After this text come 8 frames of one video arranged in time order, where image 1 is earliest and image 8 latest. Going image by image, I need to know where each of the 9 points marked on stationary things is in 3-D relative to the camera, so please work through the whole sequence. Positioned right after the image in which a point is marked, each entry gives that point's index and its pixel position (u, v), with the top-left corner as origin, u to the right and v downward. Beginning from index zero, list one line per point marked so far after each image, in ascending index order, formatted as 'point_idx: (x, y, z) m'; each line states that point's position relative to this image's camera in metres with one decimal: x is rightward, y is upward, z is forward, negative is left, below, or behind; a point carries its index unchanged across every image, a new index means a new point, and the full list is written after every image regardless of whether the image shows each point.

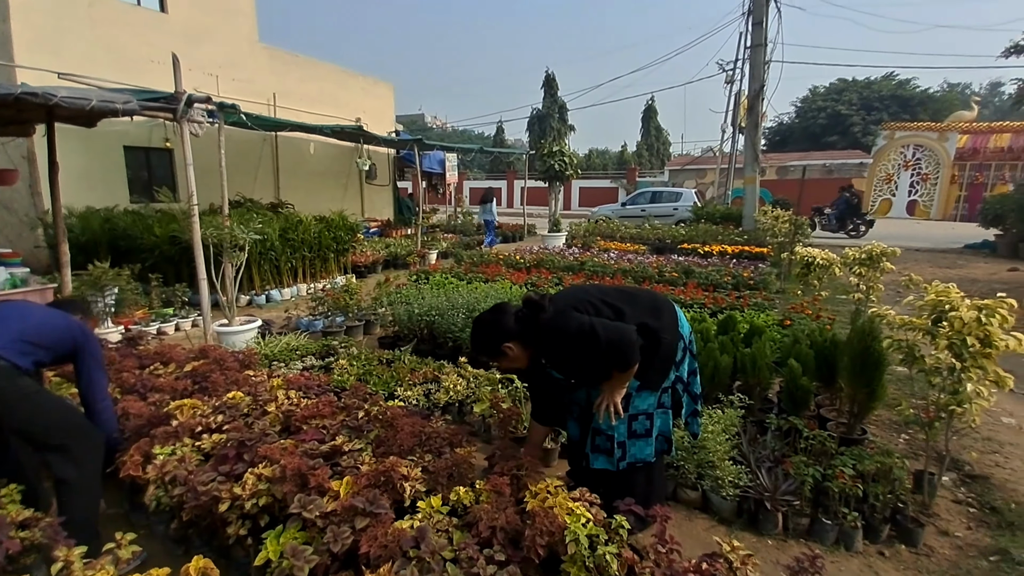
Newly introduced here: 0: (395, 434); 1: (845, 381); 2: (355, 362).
0: (-0.6, -0.7, +2.8) m
1: (+2.0, -0.6, +3.7) m
2: (-1.2, -0.6, +4.5) m
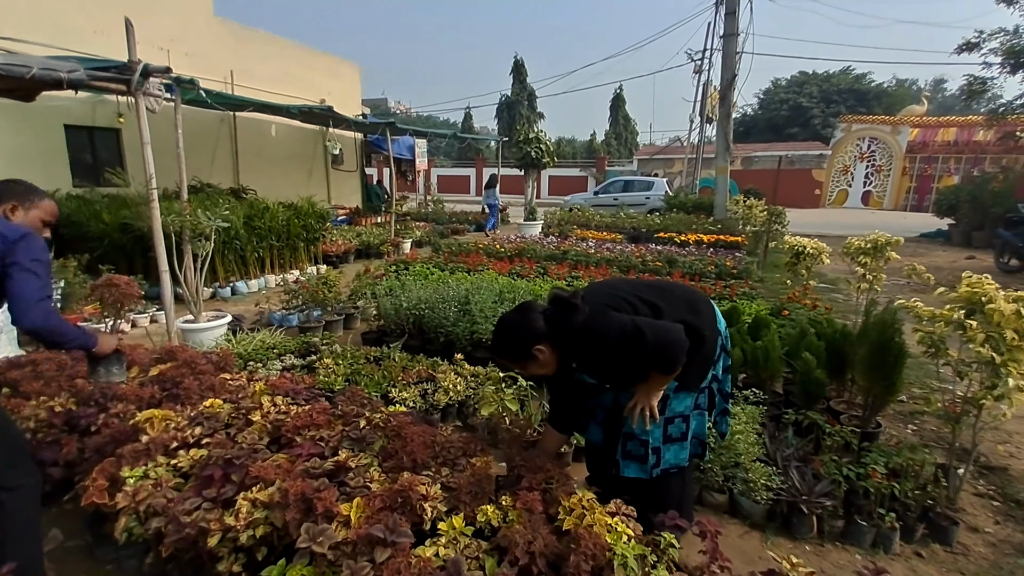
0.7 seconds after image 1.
0: (-0.5, -0.7, +2.5) m
1: (+2.1, -0.5, +3.6) m
2: (-1.2, -0.5, +4.1) m
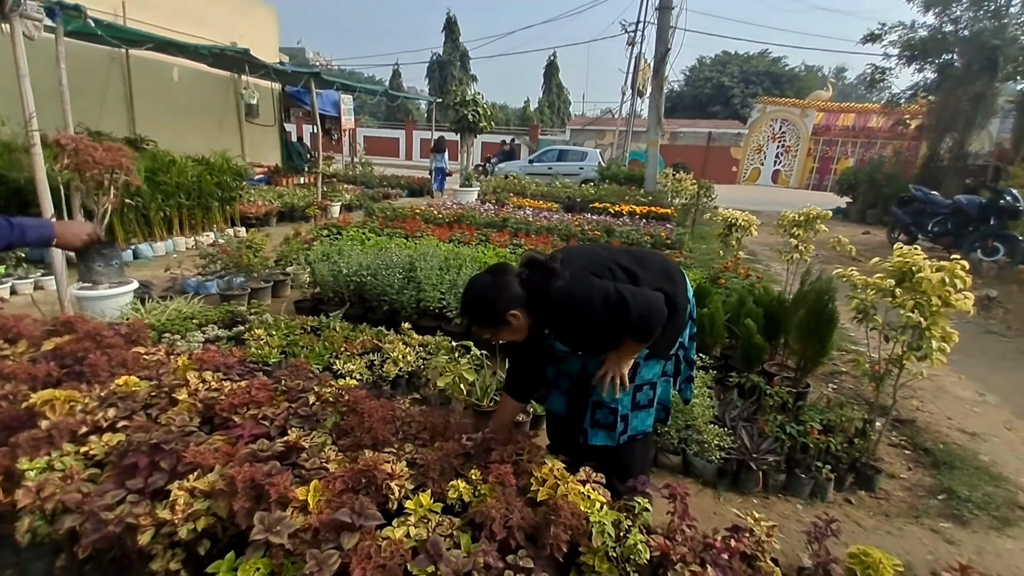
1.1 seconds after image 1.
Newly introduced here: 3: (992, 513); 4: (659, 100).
0: (-0.6, -0.5, +2.3) m
1: (+1.8, -0.3, +3.7) m
2: (-1.6, -0.3, +3.8) m
3: (+2.1, -1.0, +2.6) m
4: (+2.8, +3.7, +11.1) m
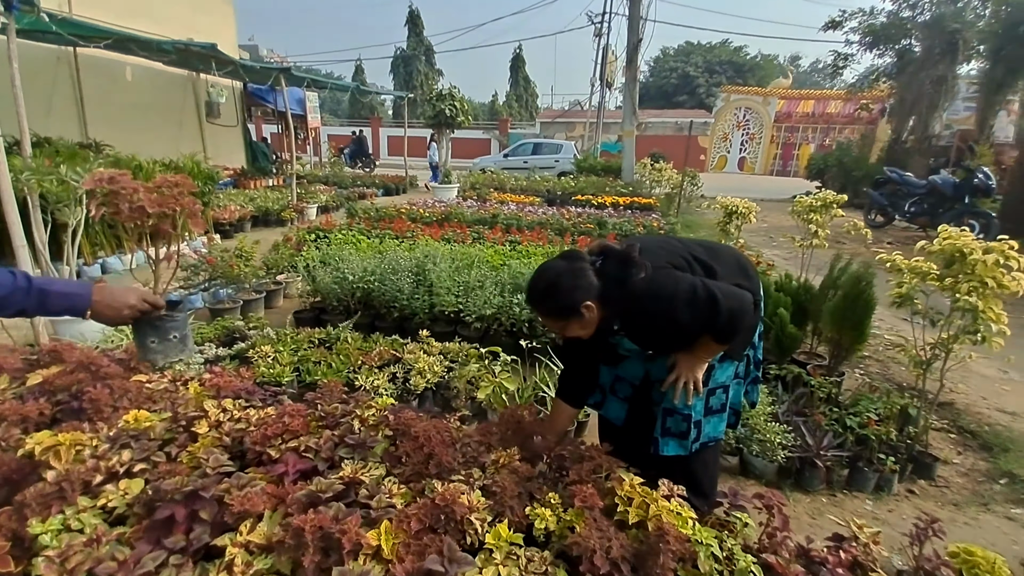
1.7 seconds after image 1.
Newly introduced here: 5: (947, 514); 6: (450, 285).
0: (-0.3, -0.6, +2.0) m
1: (+1.9, -0.2, +3.6) m
2: (-1.4, -0.4, +3.5) m
3: (+2.4, -0.9, +2.6) m
4: (+2.3, +3.8, +11.1) m
5: (+1.9, -0.9, +2.5) m
6: (-0.4, 0.0, +4.0) m
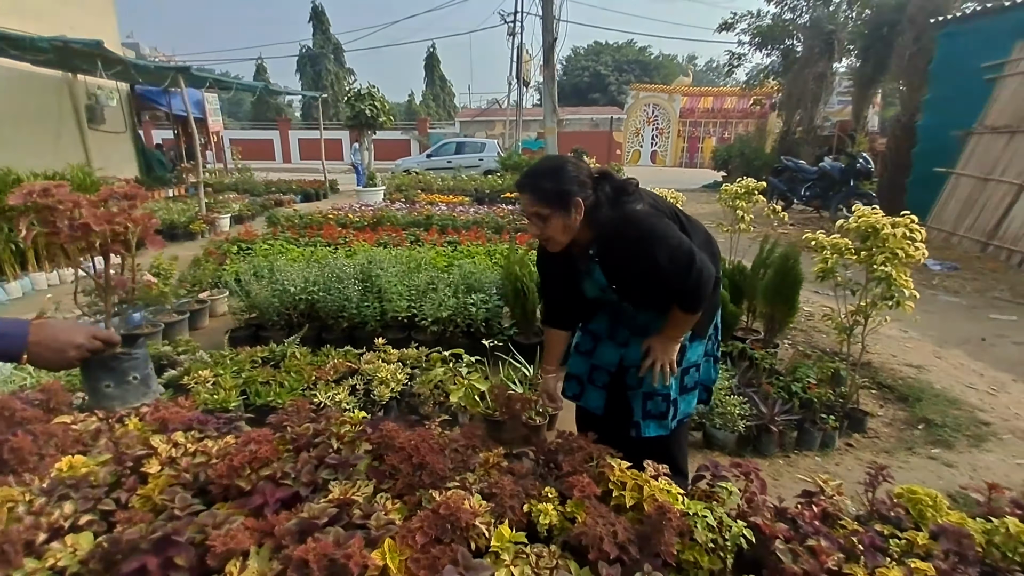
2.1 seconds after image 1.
0: (-0.4, -0.6, +2.0) m
1: (+1.7, -0.1, +3.8) m
2: (-1.6, -0.5, +3.3) m
3: (+2.3, -0.7, +2.9) m
4: (+0.8, +4.0, +11.3) m
5: (+1.8, -0.8, +2.8) m
6: (-0.7, 0.0, +3.9) m
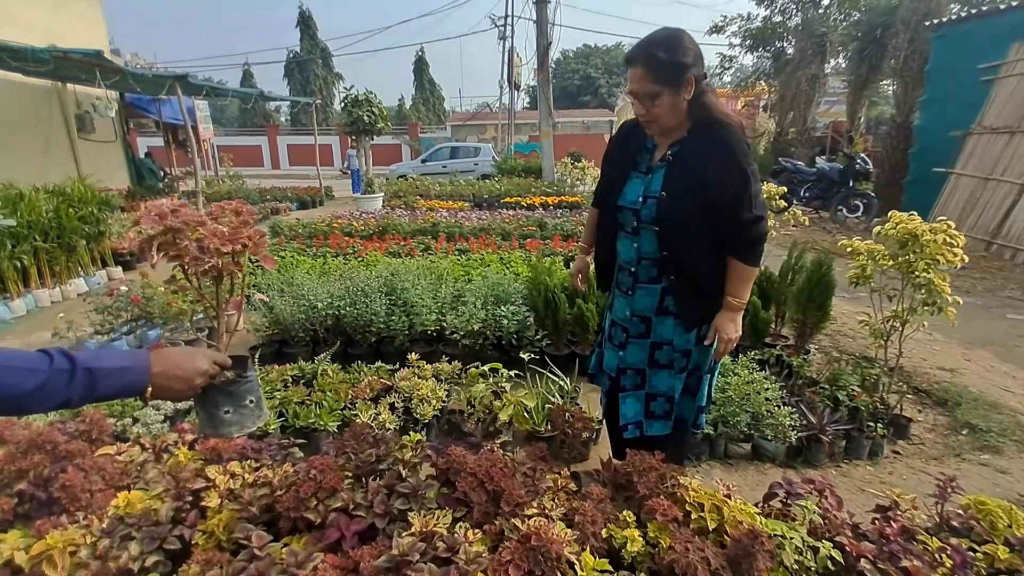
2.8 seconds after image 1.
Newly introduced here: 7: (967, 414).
0: (-0.1, -0.7, +1.9) m
1: (+1.9, -0.2, +3.8) m
2: (-1.4, -0.6, +3.2) m
3: (+2.5, -0.8, +2.9) m
4: (+0.7, +3.9, +11.3) m
5: (+2.0, -0.8, +2.7) m
6: (-0.6, -0.1, +3.8) m
7: (+2.5, -0.7, +3.1) m
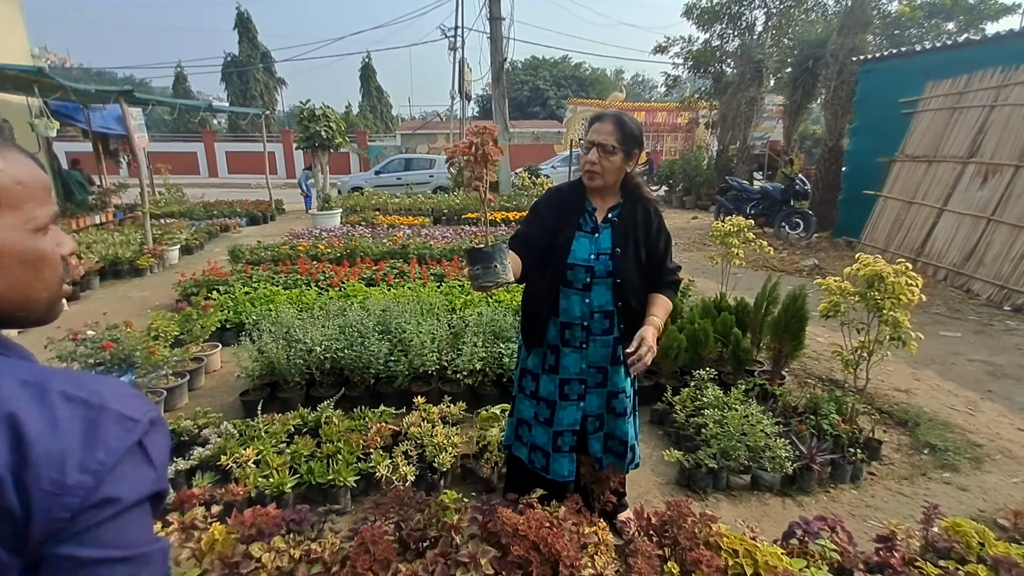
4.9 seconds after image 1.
0: (+0.1, -0.9, +2.1) m
1: (+1.8, -0.4, +4.1) m
2: (-1.3, -0.8, +3.2) m
3: (+2.6, -1.0, +3.3) m
4: (-0.2, +3.6, +11.4) m
5: (+2.1, -1.1, +3.1) m
6: (-0.6, -0.4, +3.9) m
7: (+2.5, -0.9, +3.5) m
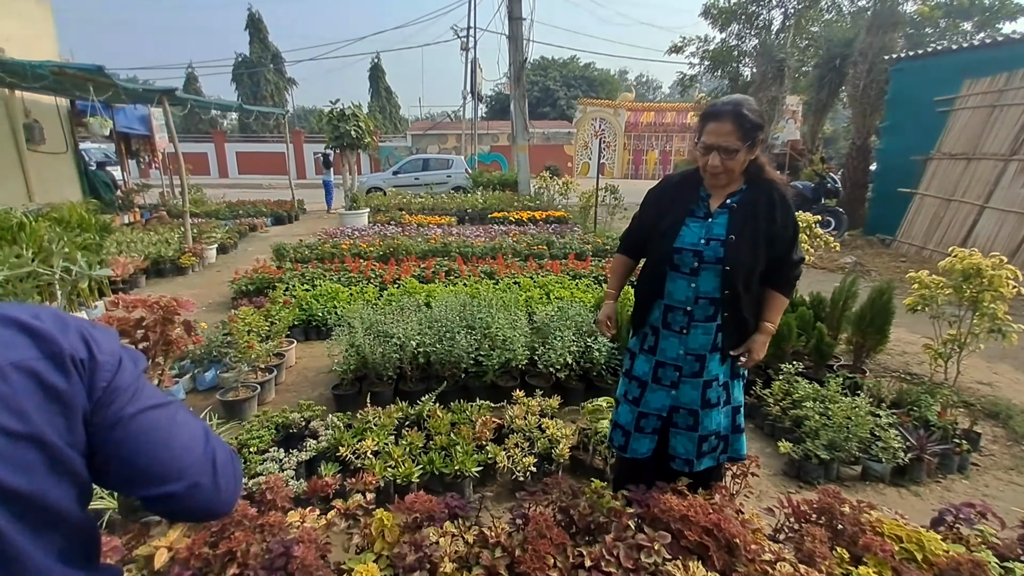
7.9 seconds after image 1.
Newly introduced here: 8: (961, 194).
0: (+0.7, -0.9, +2.1) m
1: (+2.4, -0.3, +4.2) m
2: (-0.7, -0.8, +3.1) m
3: (+3.2, -0.9, +3.3) m
4: (+0.3, +3.6, +11.4) m
5: (+2.7, -1.0, +3.1) m
6: (0.0, -0.3, +3.9) m
7: (+3.1, -0.8, +3.5) m
8: (+5.8, +1.2, +7.4) m
